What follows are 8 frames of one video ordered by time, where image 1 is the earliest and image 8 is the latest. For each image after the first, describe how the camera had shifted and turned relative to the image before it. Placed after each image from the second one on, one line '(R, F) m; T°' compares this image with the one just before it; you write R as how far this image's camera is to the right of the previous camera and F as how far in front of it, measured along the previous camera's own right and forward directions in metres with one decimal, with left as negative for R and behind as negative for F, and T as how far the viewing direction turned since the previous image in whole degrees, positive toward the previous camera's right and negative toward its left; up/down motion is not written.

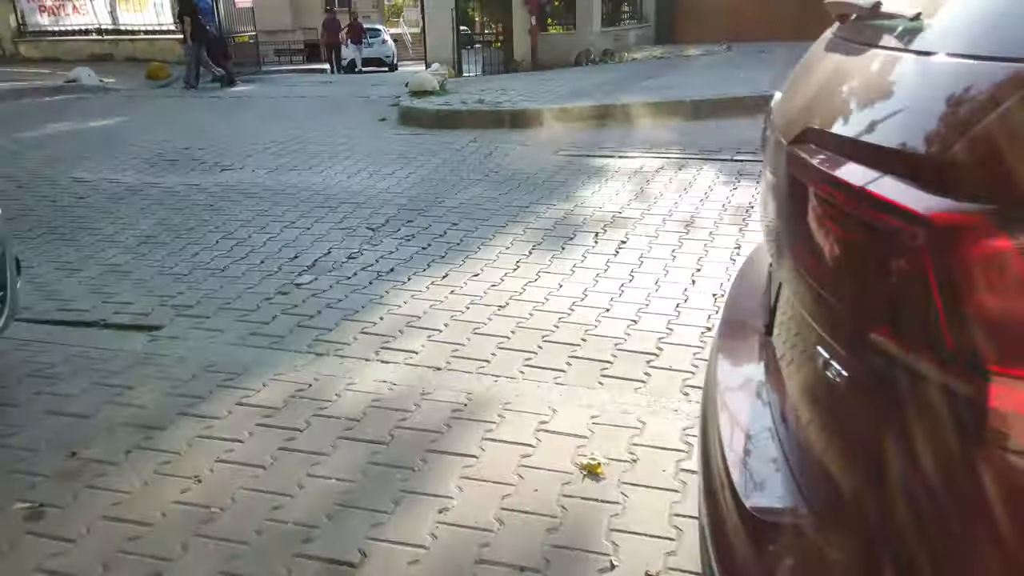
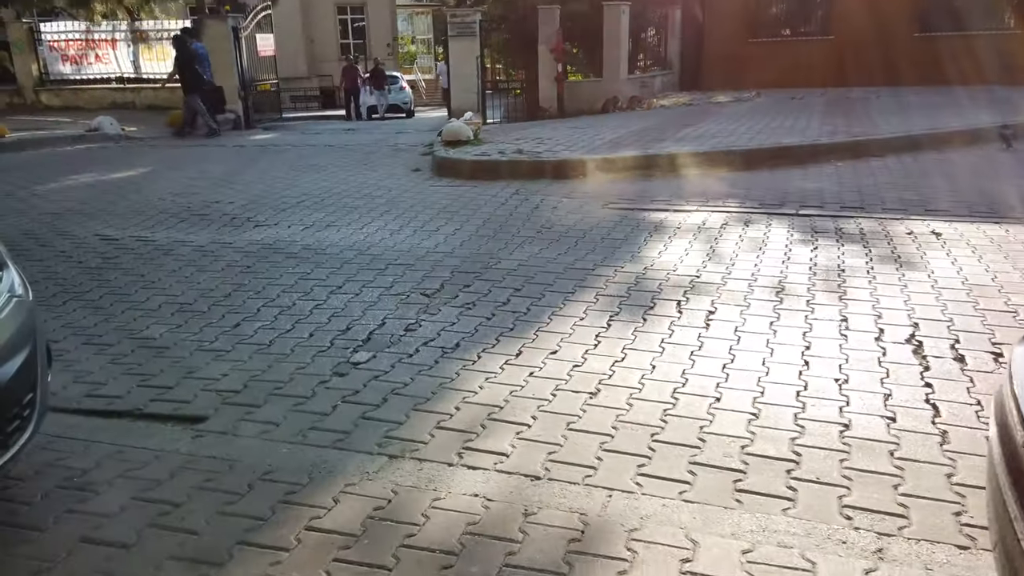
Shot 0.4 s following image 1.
(-0.4, +0.5) m; -1°
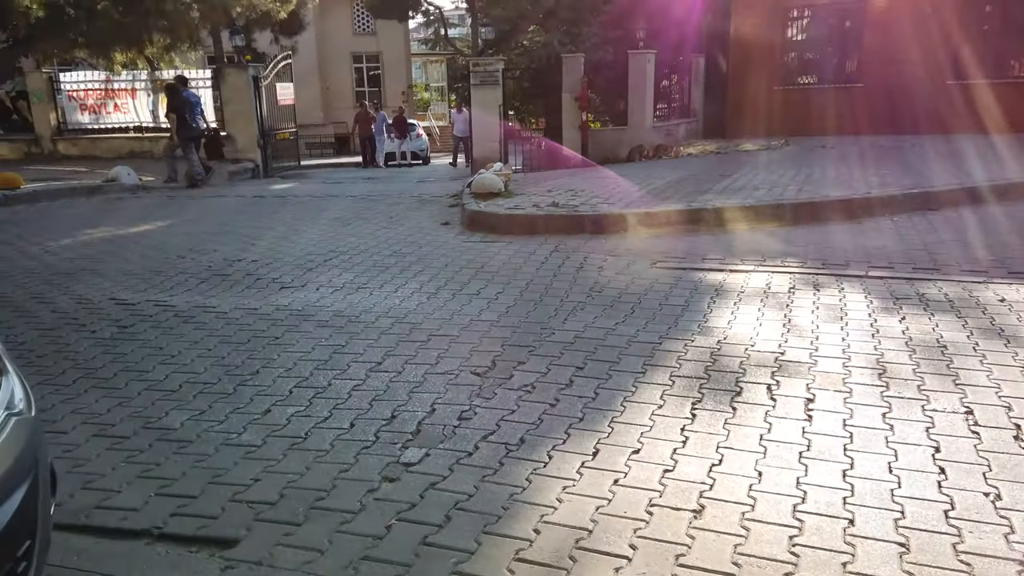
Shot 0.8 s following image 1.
(-0.3, +0.5) m; -1°
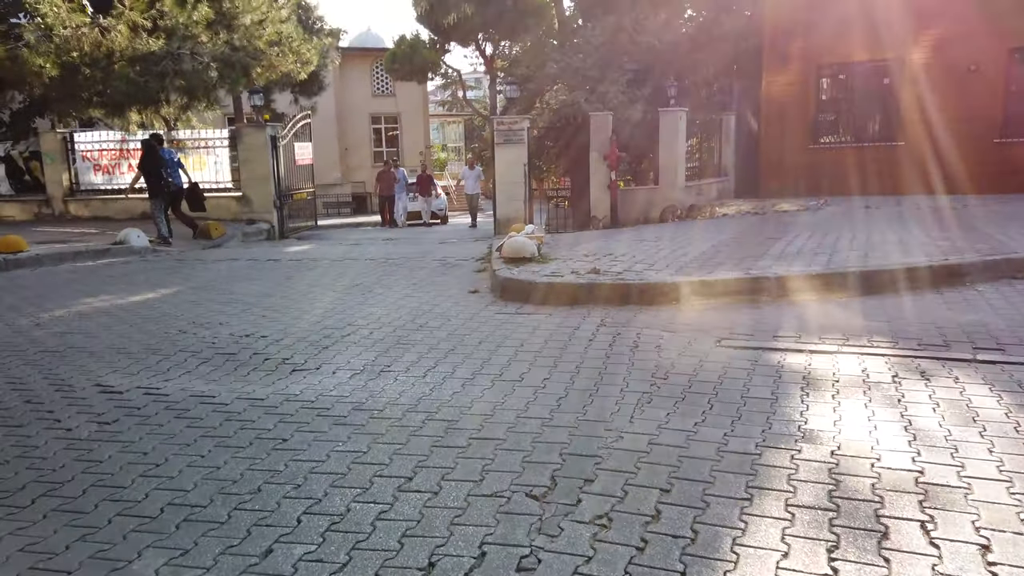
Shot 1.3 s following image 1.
(-0.2, +0.8) m; -1°
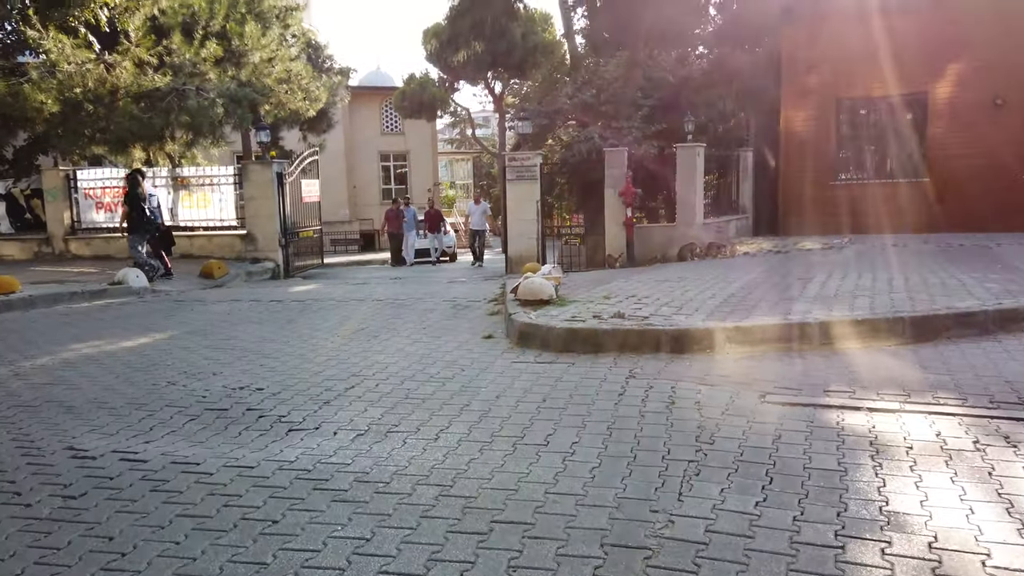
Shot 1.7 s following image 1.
(-0.1, +0.6) m; -1°
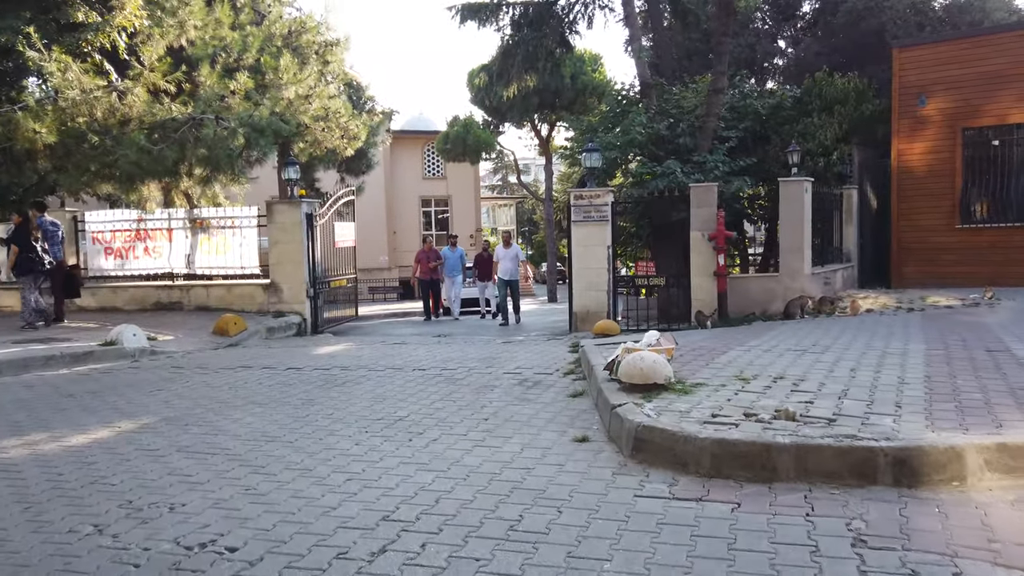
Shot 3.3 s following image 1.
(-0.5, +2.4) m; -3°
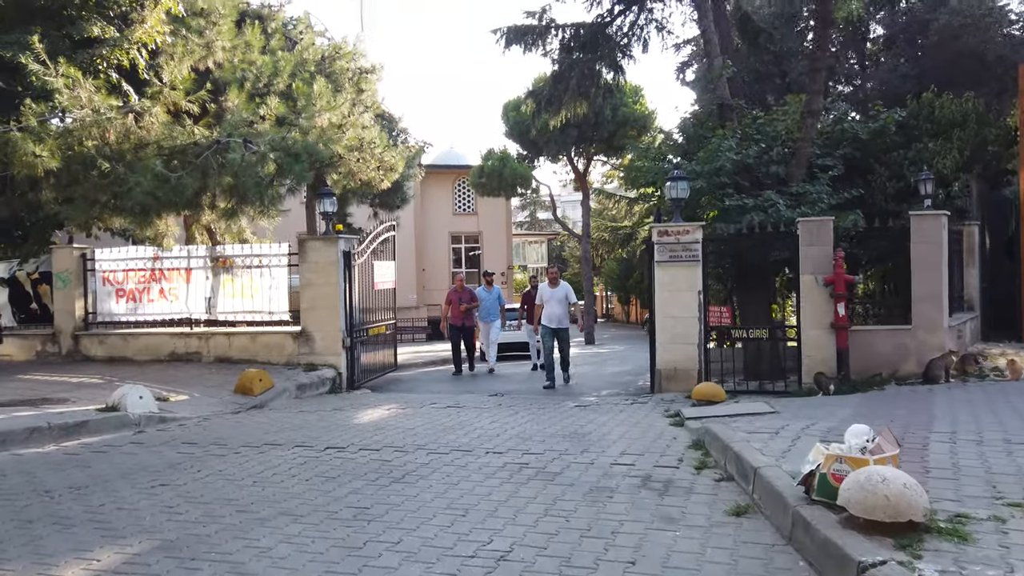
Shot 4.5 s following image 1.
(-0.8, +1.9) m; -2°
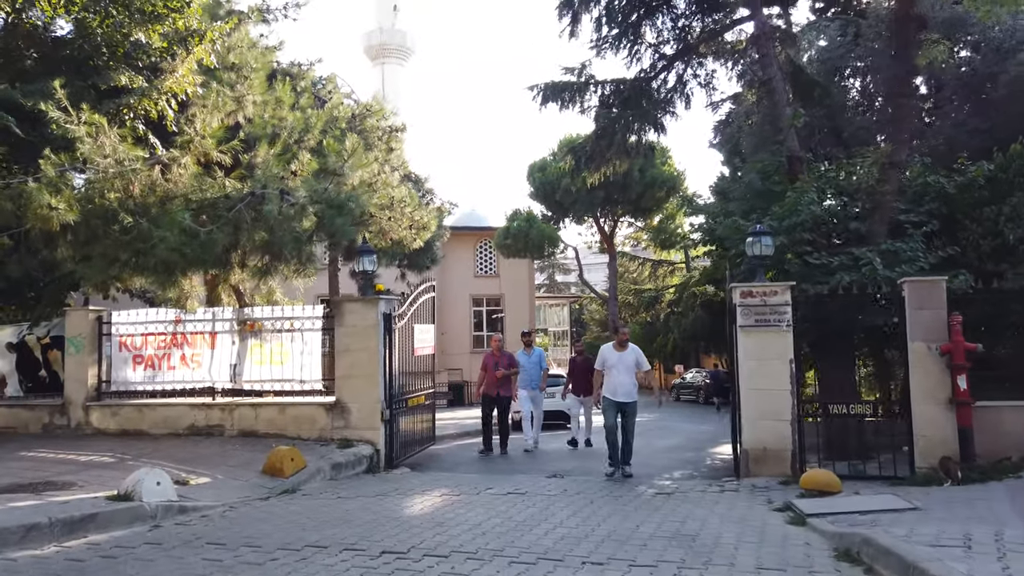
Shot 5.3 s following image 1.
(-0.7, +1.2) m; -1°
